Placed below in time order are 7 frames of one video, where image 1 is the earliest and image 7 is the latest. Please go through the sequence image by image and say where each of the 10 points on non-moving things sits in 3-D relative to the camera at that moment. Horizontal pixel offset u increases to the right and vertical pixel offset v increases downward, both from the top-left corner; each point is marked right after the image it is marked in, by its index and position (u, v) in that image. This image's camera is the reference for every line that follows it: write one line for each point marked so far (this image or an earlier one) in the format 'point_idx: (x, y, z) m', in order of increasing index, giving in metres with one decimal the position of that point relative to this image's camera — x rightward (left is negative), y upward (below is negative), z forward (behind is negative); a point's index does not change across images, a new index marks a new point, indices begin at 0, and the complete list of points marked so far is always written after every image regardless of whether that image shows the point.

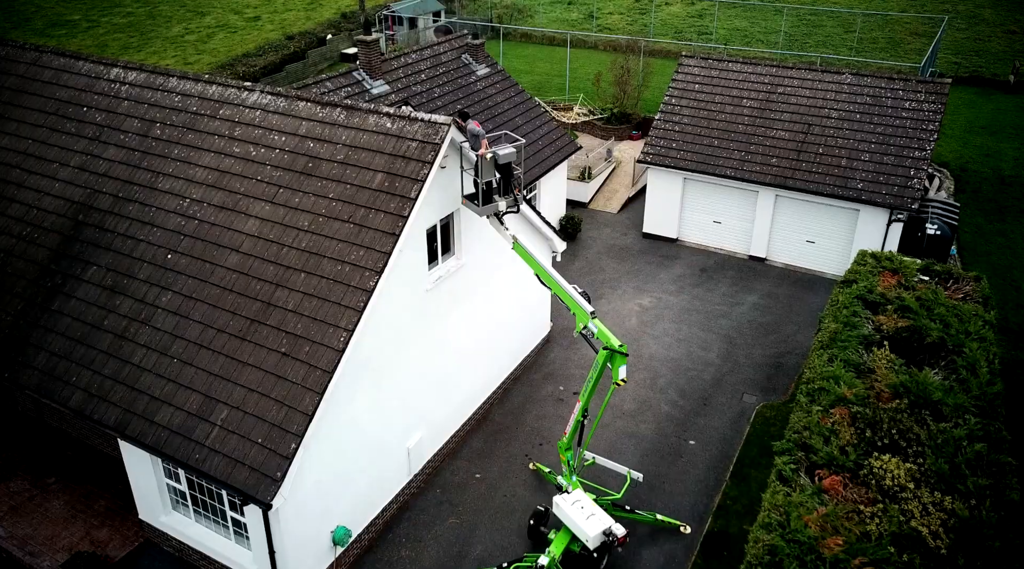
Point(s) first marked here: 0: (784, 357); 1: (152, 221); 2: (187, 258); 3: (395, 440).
0: (+6.5, -1.7, +18.0) m
1: (-6.4, +1.1, +13.4) m
2: (-5.5, +0.4, +12.8) m
3: (-2.1, -2.7, +13.4) m
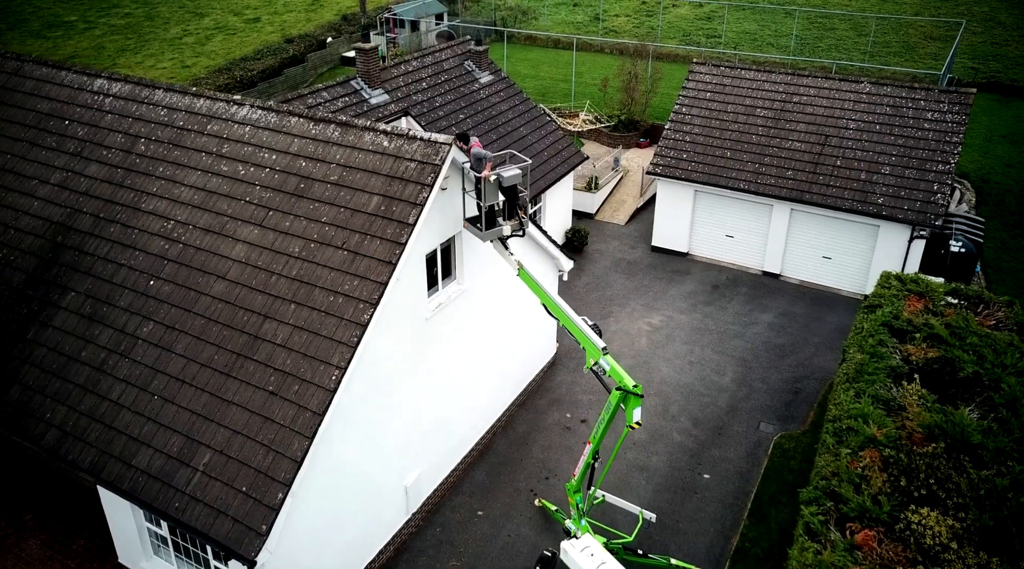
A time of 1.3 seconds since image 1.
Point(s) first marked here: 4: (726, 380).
0: (+6.6, -2.2, +17.1) m
1: (-6.3, +0.7, +12.6) m
2: (-5.4, 0.0, +12.0) m
3: (-2.0, -3.2, +12.6) m
4: (+4.9, -2.2, +17.3) m
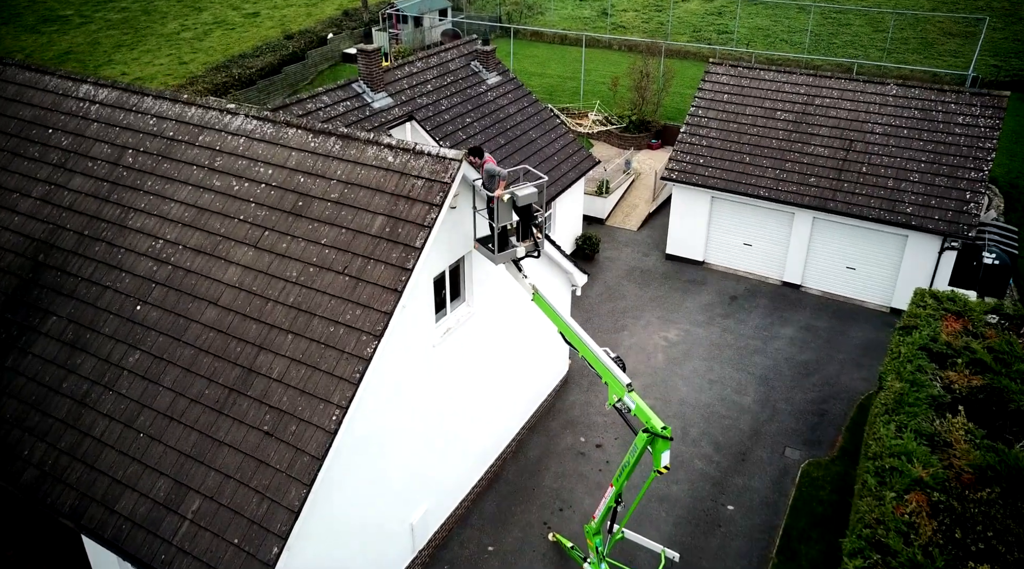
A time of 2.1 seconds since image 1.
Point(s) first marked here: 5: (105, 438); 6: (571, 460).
0: (+6.8, -2.5, +16.3) m
1: (-6.1, +0.3, +11.7) m
2: (-5.2, -0.4, +11.1) m
3: (-1.8, -3.6, +11.7) m
4: (+5.1, -2.5, +16.4) m
5: (-5.6, -2.1, +10.4) m
6: (+1.2, -3.4, +14.8) m
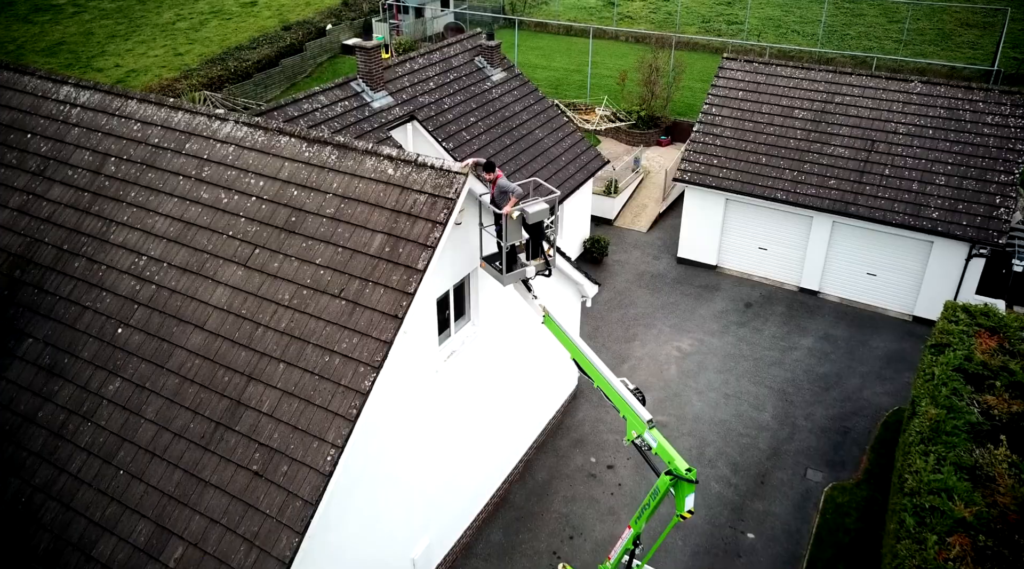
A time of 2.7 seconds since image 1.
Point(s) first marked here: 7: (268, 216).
0: (+6.9, -2.8, +15.5) m
1: (-6.0, 0.0, +10.9) m
2: (-5.1, -0.7, +10.3) m
3: (-1.6, -3.9, +11.0) m
4: (+5.3, -2.7, +15.6) m
5: (-5.4, -2.4, +9.6) m
6: (+1.3, -3.7, +14.1) m
7: (-3.4, +0.9, +10.5) m
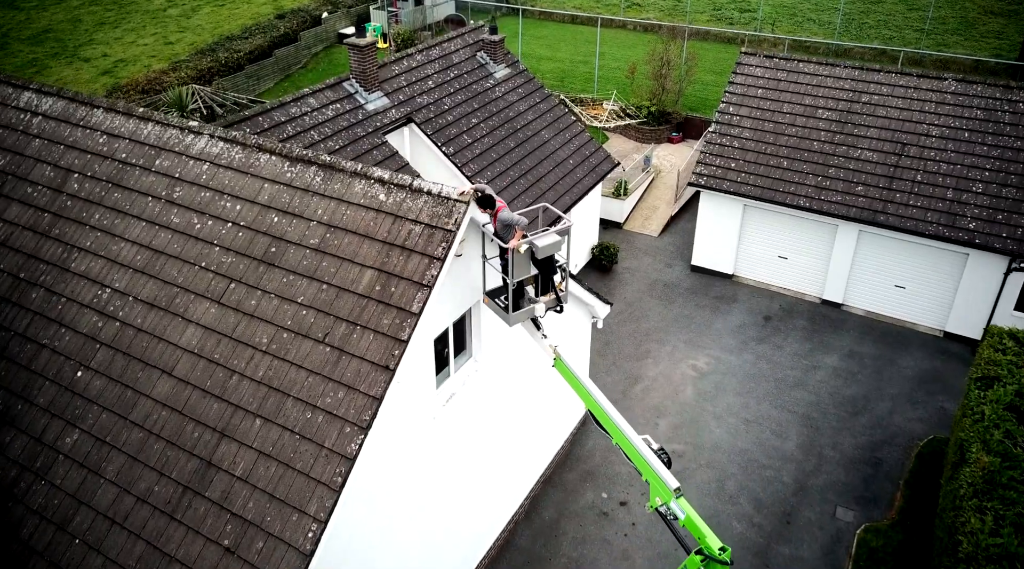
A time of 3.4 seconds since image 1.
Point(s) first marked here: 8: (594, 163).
0: (+7.0, -3.1, +14.4) m
1: (-5.9, -0.4, +9.8) m
2: (-5.0, -1.1, +9.2) m
3: (-1.6, -4.3, +9.9) m
4: (+5.4, -3.1, +14.5) m
5: (-5.4, -2.9, +8.5) m
6: (+1.4, -4.1, +13.0) m
7: (-3.3, +0.5, +9.4) m
8: (+2.1, +3.1, +19.1) m
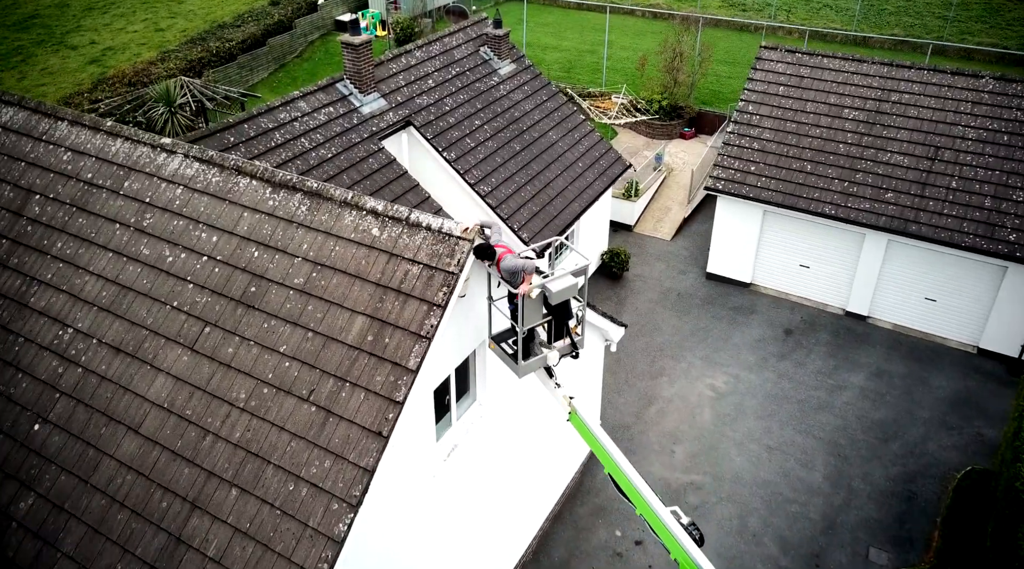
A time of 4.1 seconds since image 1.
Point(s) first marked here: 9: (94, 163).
0: (+7.2, -3.5, +13.4) m
1: (-5.8, -0.9, +8.8) m
2: (-4.9, -1.6, +8.2) m
3: (-1.5, -4.8, +9.0) m
4: (+5.5, -3.5, +13.6) m
5: (-5.3, -3.4, +7.5) m
6: (+1.5, -4.5, +12.1) m
7: (-3.2, 0.0, +8.3) m
8: (+2.2, +2.8, +18.0) m
9: (-5.4, +1.6, +9.8) m
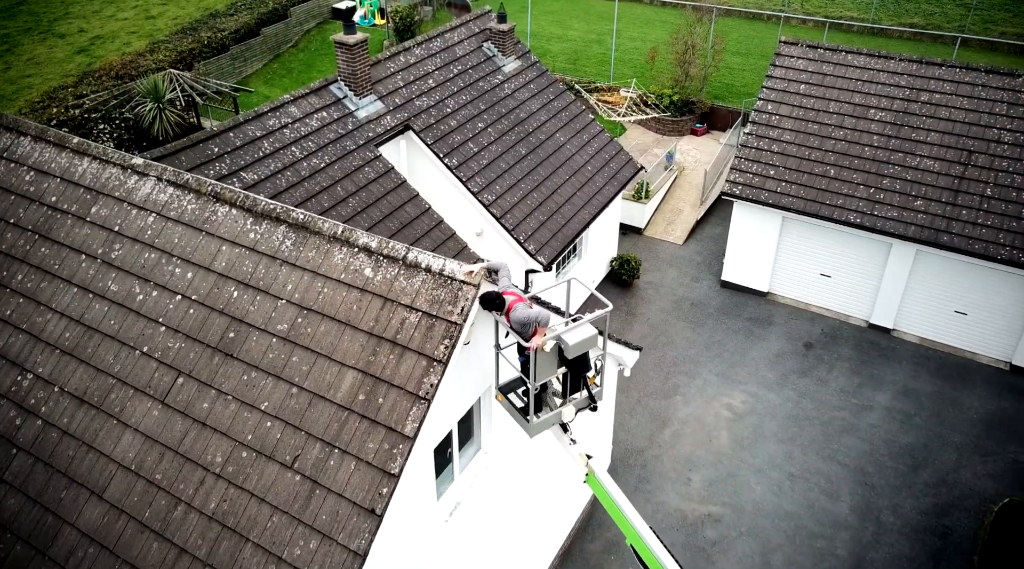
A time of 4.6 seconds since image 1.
0: (+7.3, -3.8, +12.6) m
1: (-5.7, -1.3, +7.9) m
2: (-4.8, -2.1, +7.3) m
3: (-1.4, -5.2, +8.2) m
4: (+5.6, -3.8, +12.7) m
5: (-5.2, -3.8, +6.7) m
6: (+1.6, -4.8, +11.3) m
7: (-3.1, -0.4, +7.4) m
8: (+2.3, +2.6, +17.0) m
9: (-5.3, +1.2, +8.8) m
